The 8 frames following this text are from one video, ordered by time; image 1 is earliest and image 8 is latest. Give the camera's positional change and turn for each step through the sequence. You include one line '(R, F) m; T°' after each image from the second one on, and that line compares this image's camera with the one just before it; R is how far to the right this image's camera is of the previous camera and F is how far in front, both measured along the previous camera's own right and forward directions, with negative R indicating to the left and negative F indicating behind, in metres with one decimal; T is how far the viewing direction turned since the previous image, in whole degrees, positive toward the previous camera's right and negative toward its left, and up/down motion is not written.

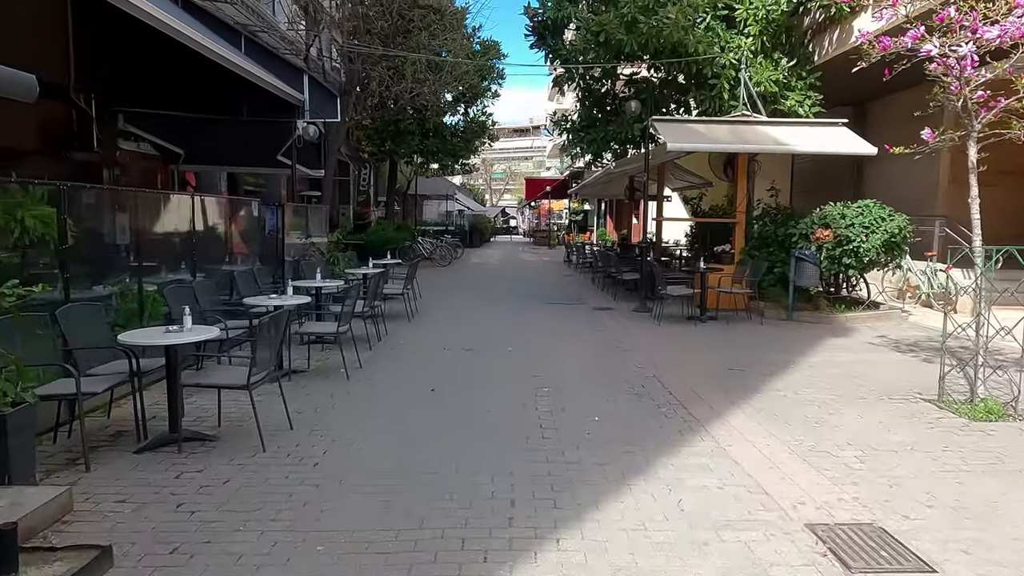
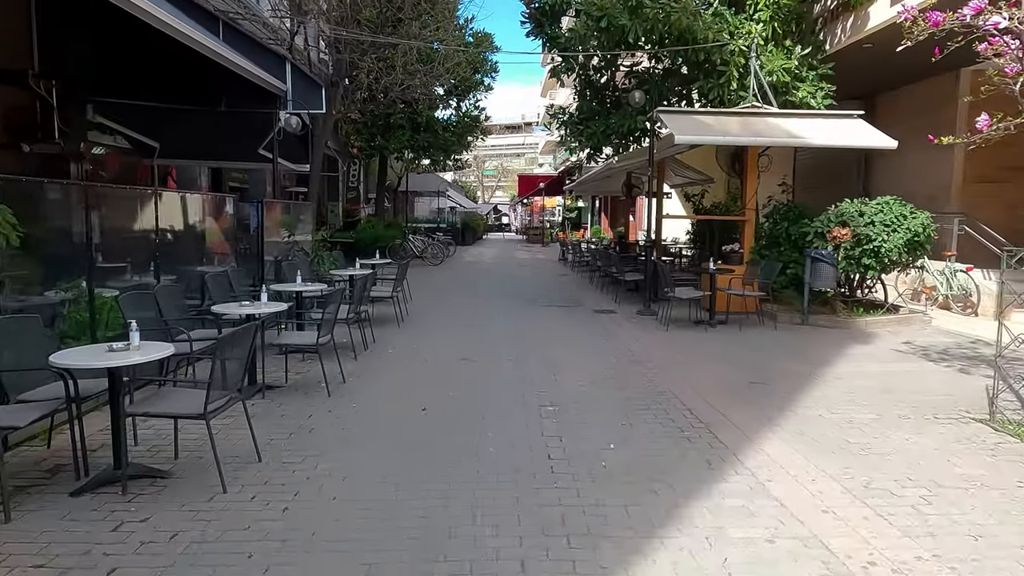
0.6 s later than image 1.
(-0.1, +0.7) m; +1°
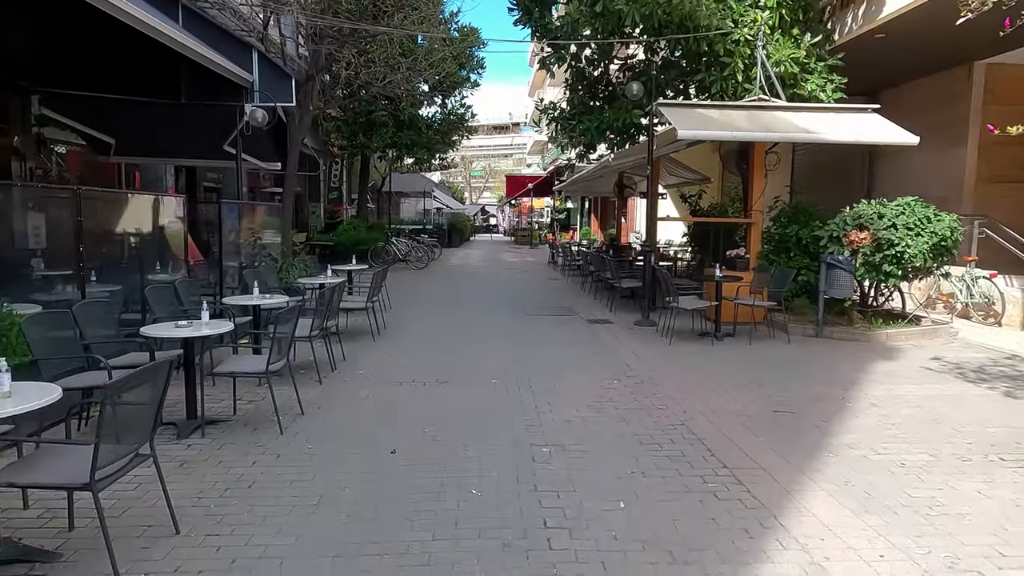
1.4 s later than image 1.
(0.0, +0.9) m; +1°
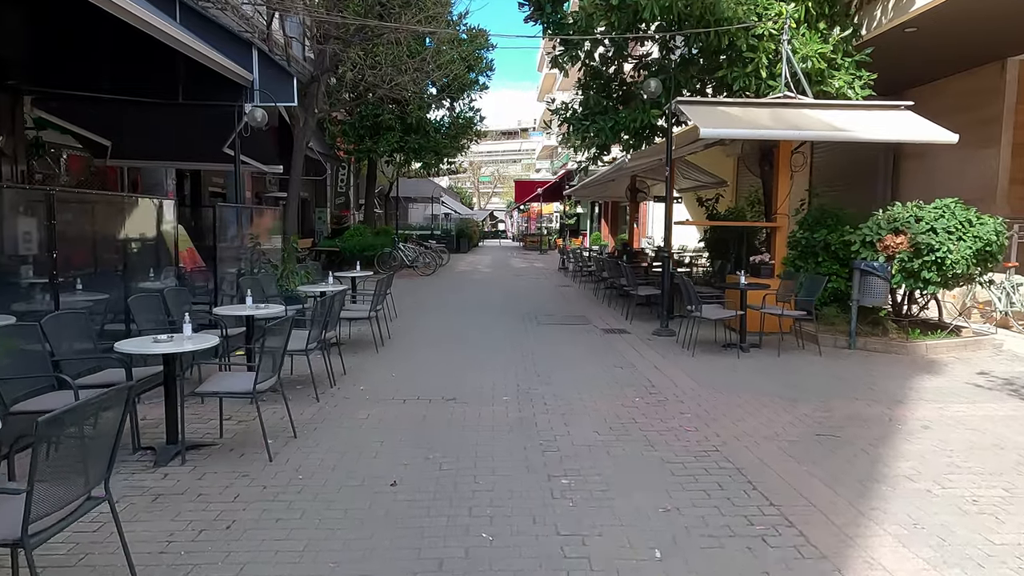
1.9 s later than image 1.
(0.0, +0.5) m; -1°
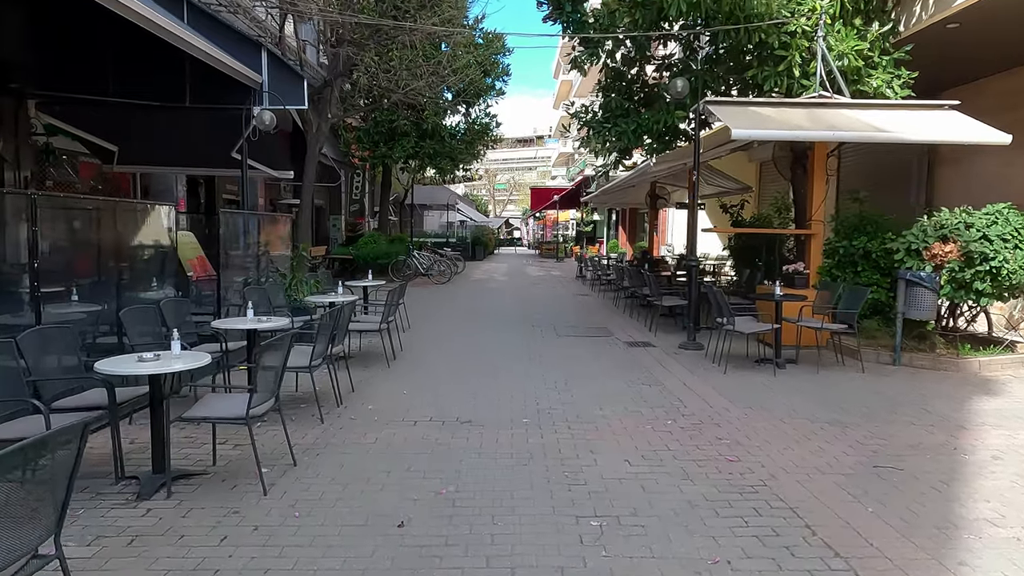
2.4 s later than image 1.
(0.0, +0.5) m; -1°
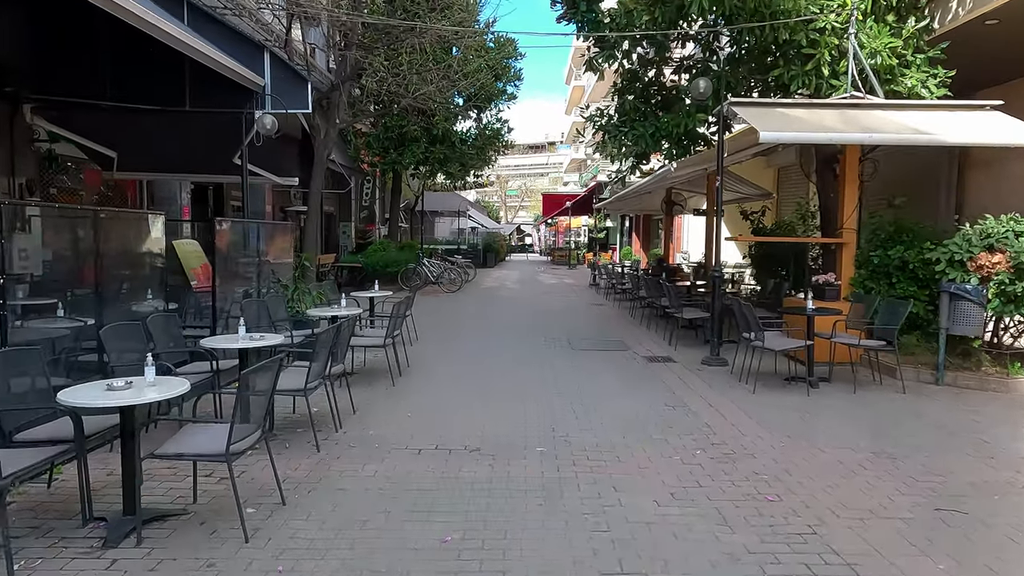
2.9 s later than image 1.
(0.0, +0.5) m; -1°
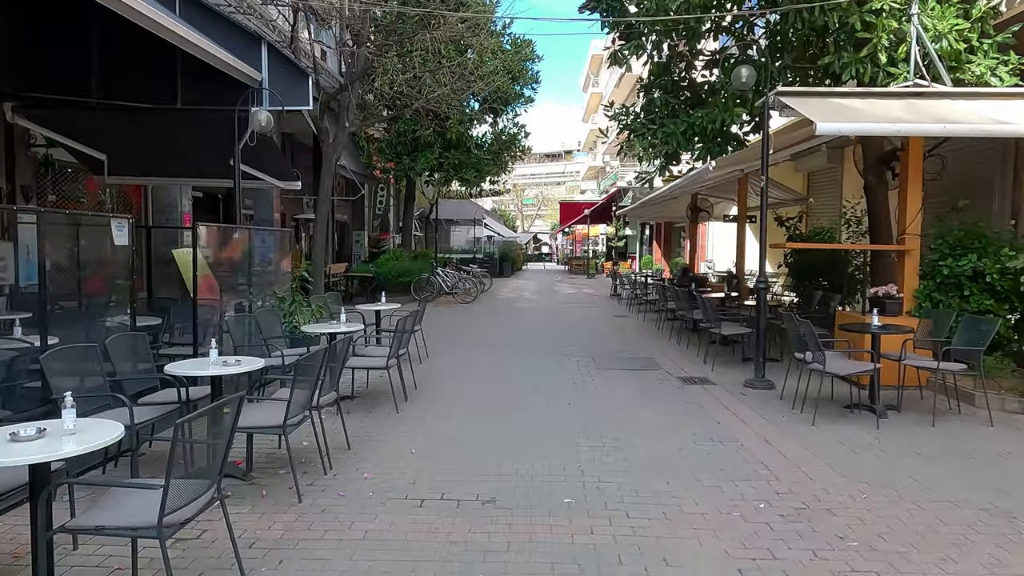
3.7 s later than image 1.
(0.0, +0.9) m; -1°
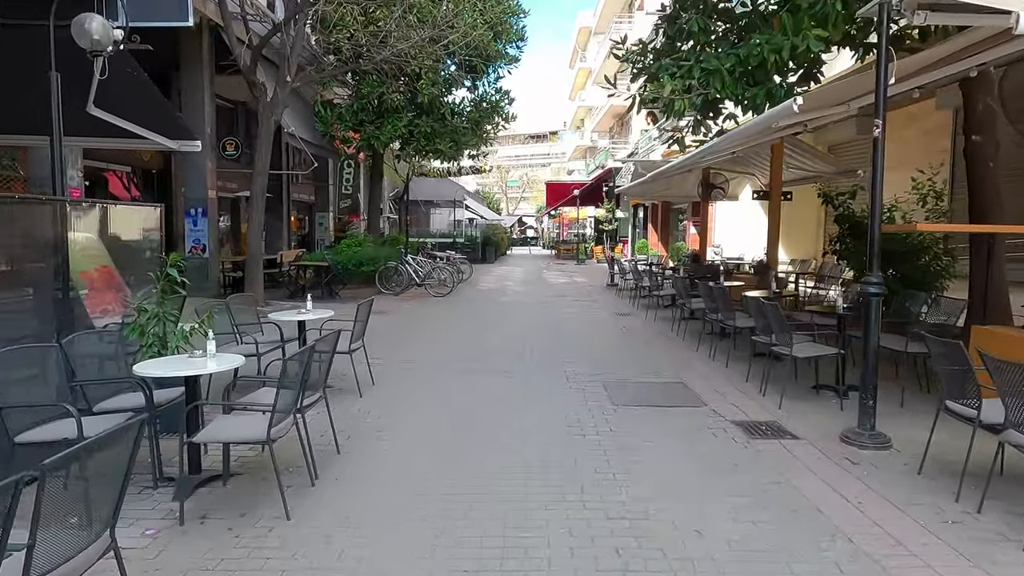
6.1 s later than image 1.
(+0.1, +2.8) m; +1°
